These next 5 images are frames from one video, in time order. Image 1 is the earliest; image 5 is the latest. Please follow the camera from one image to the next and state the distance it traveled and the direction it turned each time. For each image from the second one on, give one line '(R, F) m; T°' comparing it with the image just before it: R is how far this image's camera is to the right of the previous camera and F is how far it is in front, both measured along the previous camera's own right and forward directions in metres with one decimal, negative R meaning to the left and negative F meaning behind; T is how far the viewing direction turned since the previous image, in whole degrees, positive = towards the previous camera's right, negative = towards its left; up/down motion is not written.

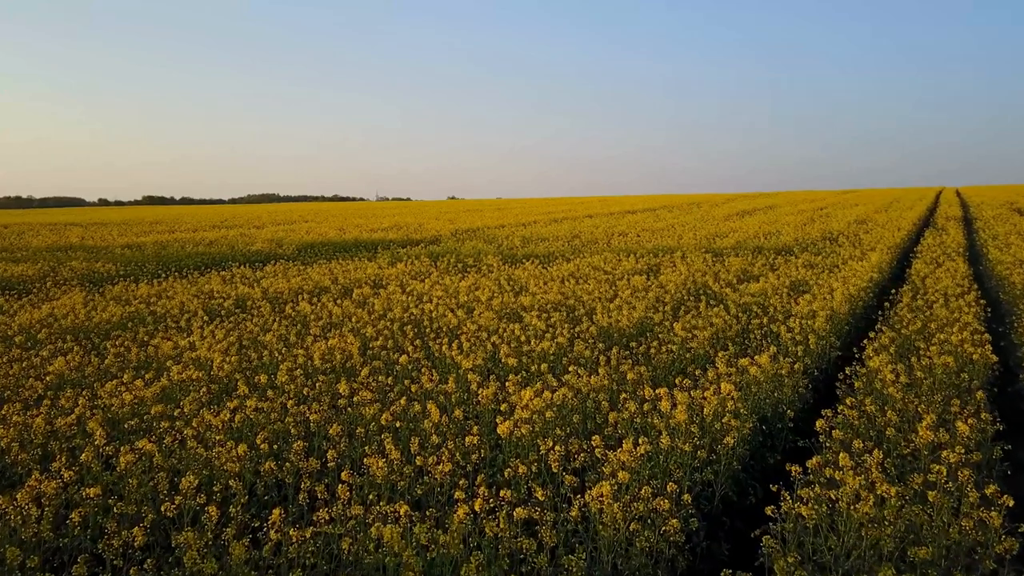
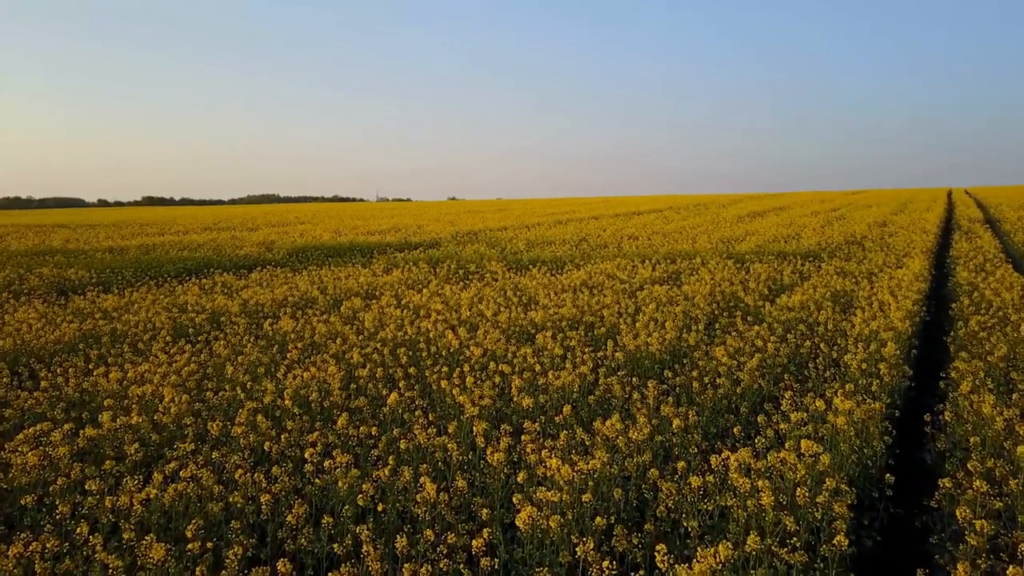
(-0.1, +1.2) m; 0°
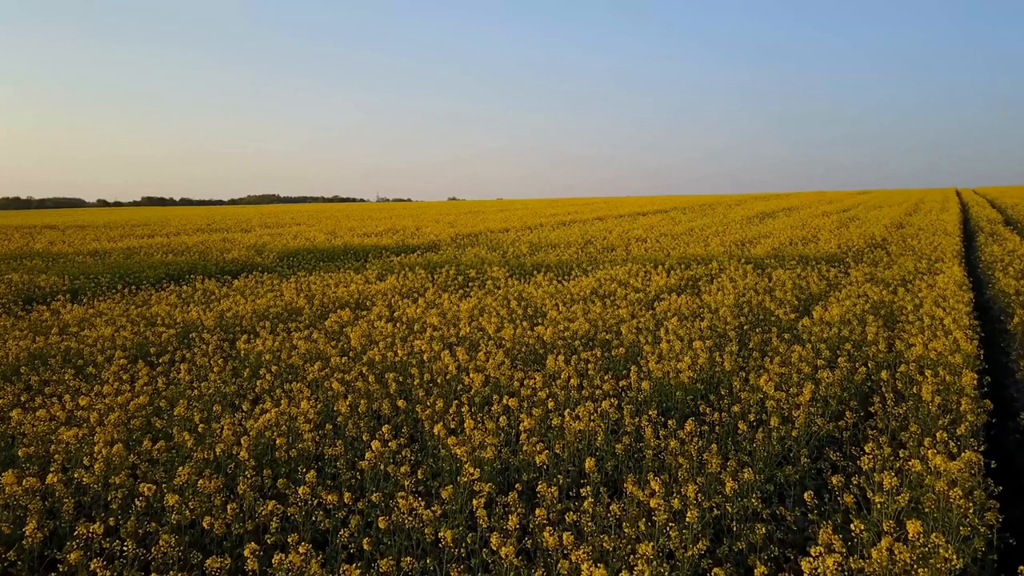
(-0.1, +1.0) m; 0°
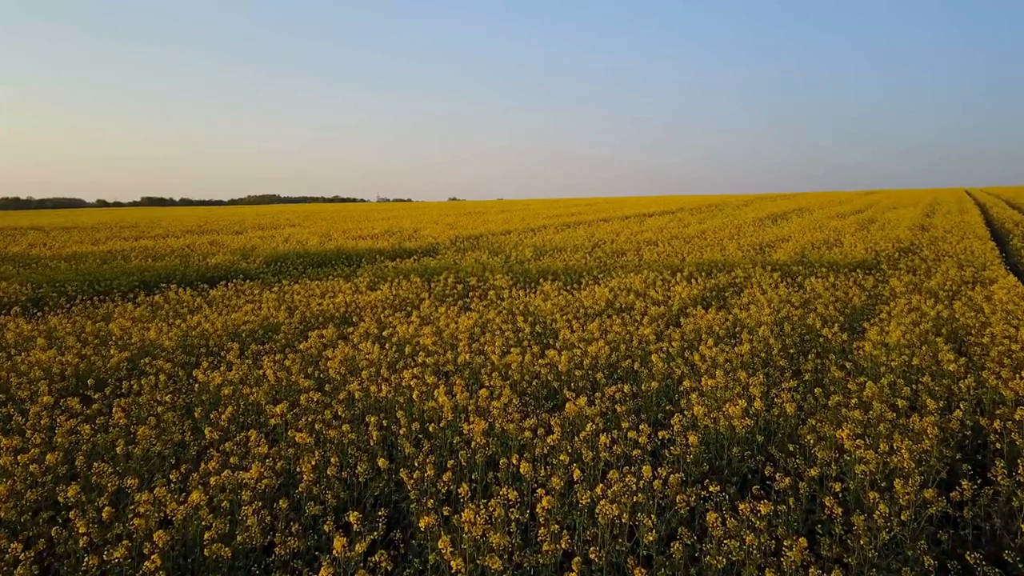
(-0.1, +1.3) m; 0°
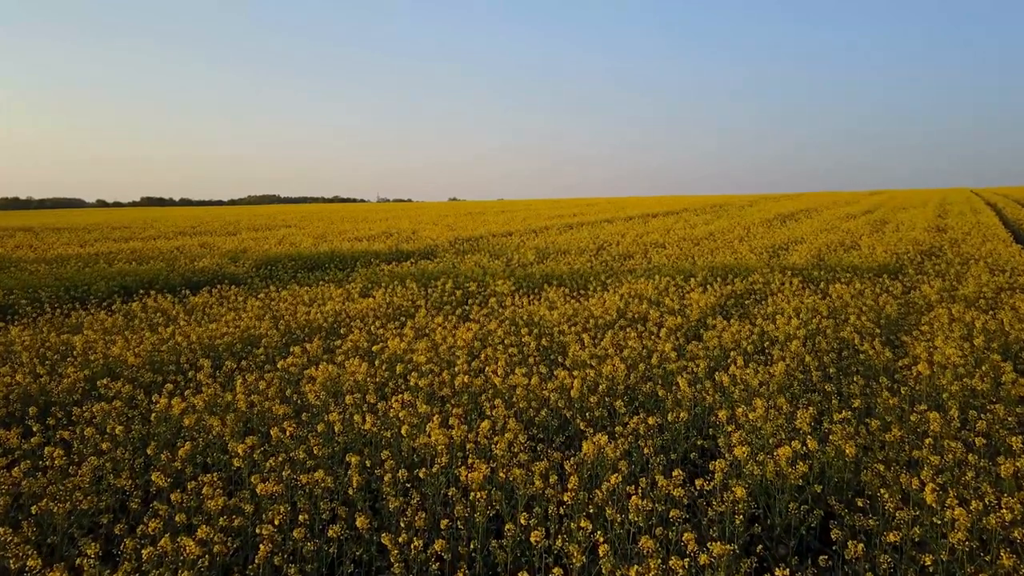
(0.0, +0.8) m; 0°
